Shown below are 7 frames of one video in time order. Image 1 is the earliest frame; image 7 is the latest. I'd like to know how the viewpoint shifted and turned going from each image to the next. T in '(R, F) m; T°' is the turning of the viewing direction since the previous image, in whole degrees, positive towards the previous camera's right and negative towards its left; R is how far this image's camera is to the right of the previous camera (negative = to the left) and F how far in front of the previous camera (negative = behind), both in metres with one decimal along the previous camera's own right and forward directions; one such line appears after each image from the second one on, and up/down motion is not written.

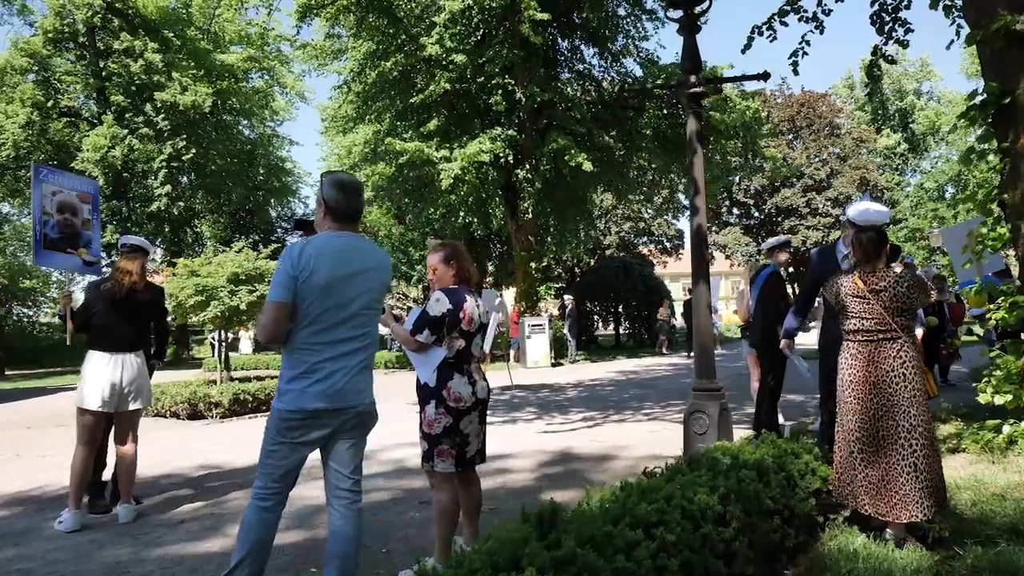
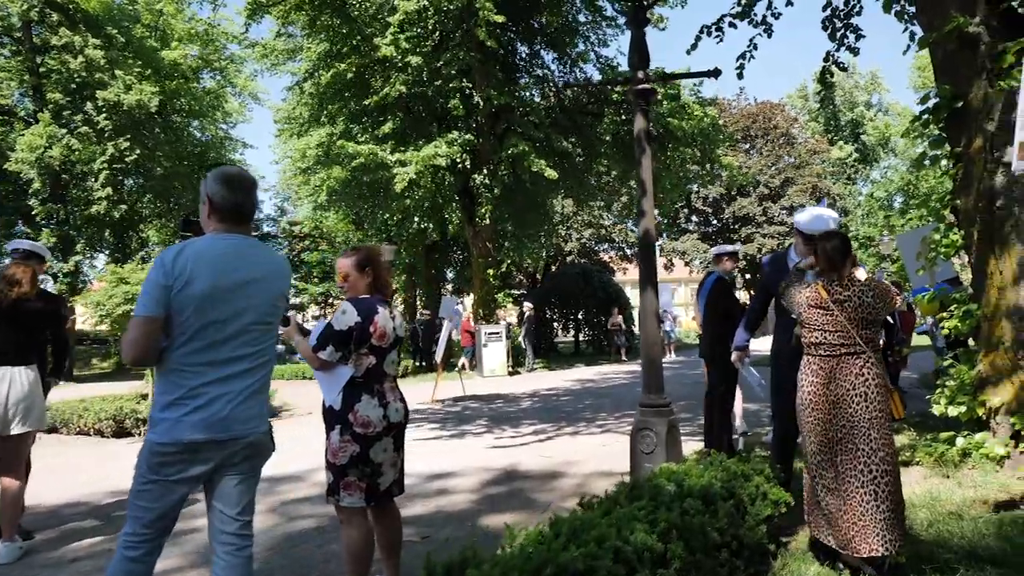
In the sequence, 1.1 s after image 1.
(+0.2, +0.4) m; +3°
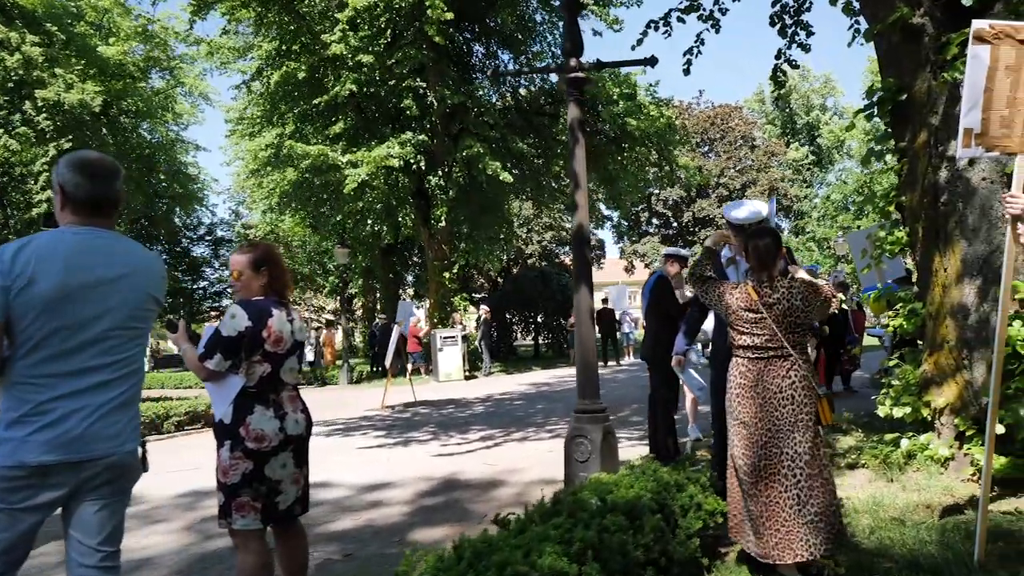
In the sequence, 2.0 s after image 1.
(+0.3, +0.3) m; +3°
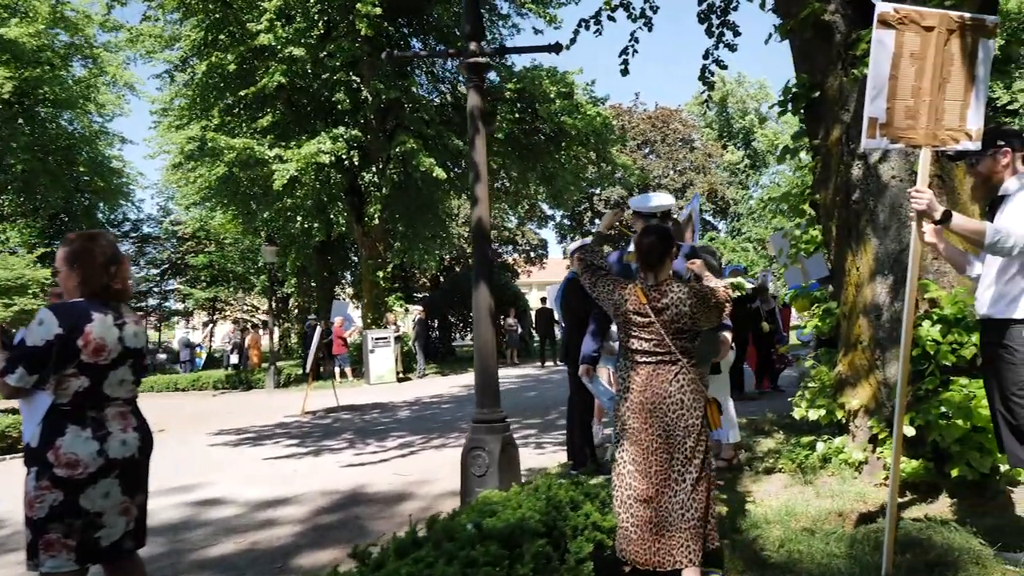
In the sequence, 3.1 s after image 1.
(+0.4, +0.4) m; +4°
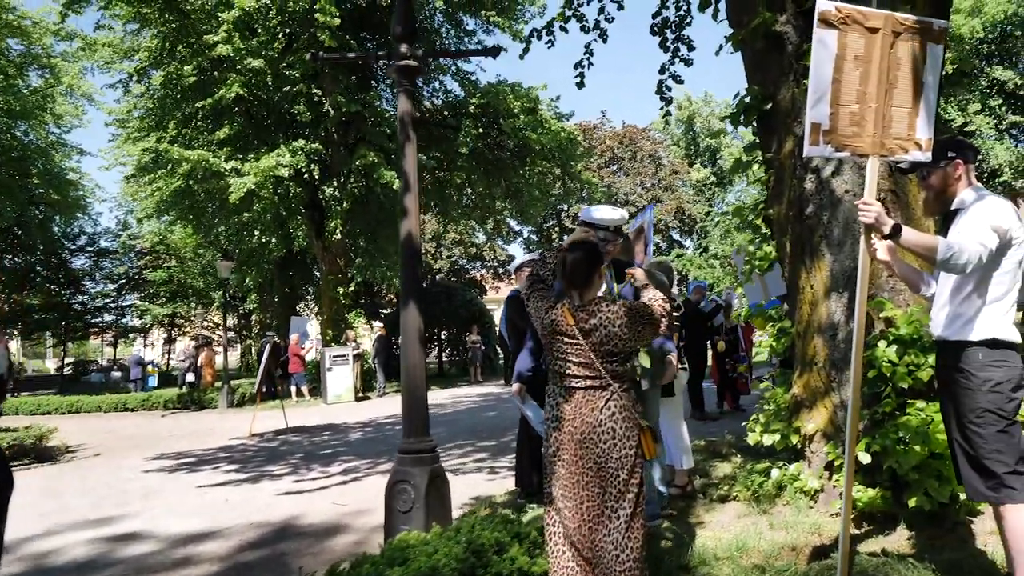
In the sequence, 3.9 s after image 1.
(+0.3, +0.3) m; +2°
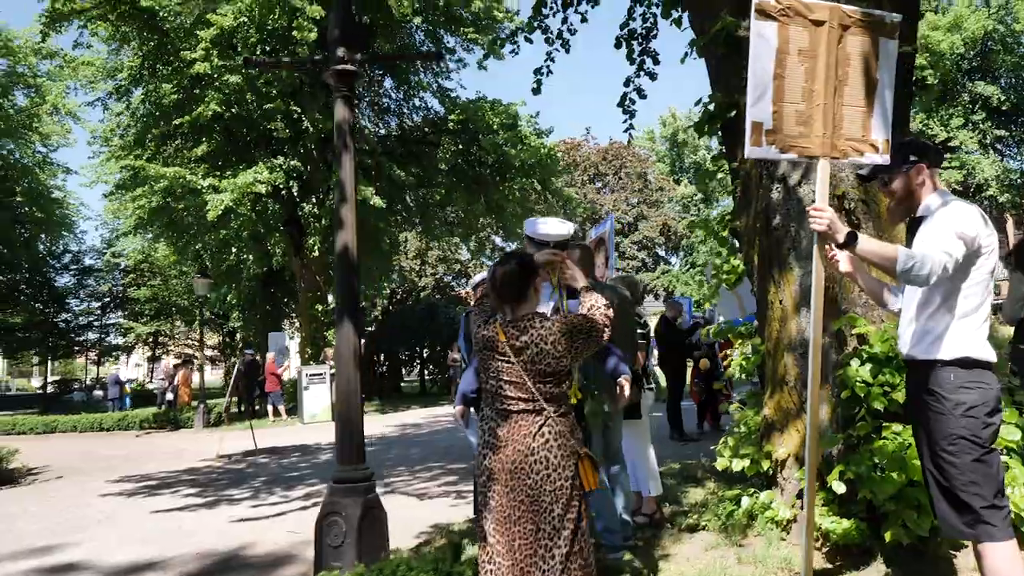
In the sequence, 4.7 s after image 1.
(+0.3, +0.3) m; +1°
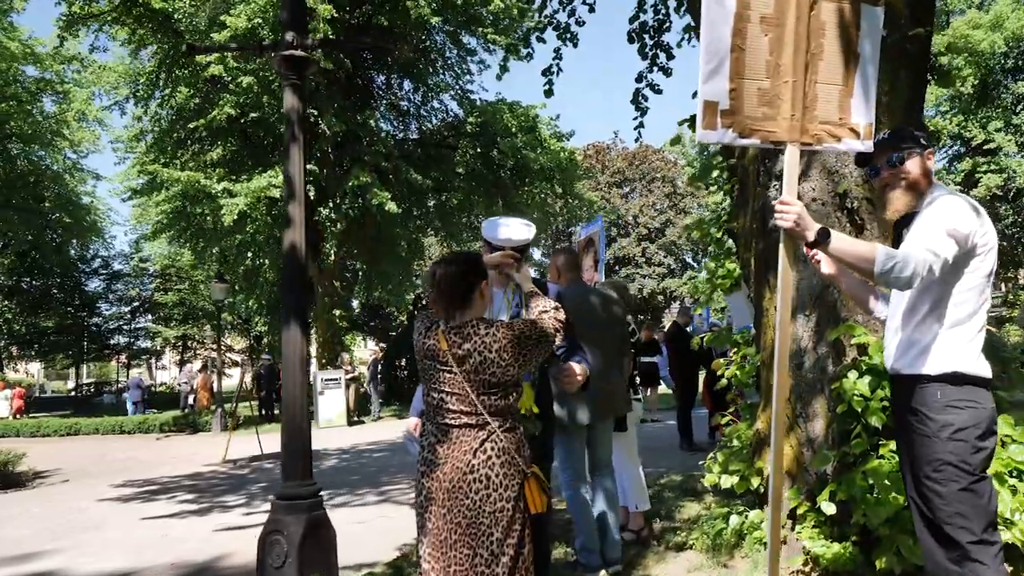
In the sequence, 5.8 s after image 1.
(+0.4, +0.3) m; -2°
